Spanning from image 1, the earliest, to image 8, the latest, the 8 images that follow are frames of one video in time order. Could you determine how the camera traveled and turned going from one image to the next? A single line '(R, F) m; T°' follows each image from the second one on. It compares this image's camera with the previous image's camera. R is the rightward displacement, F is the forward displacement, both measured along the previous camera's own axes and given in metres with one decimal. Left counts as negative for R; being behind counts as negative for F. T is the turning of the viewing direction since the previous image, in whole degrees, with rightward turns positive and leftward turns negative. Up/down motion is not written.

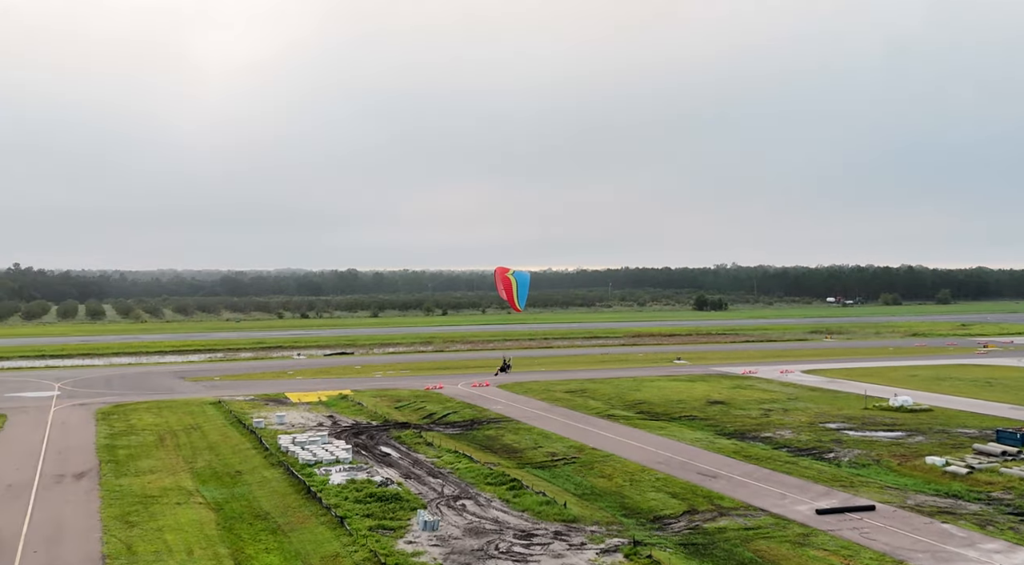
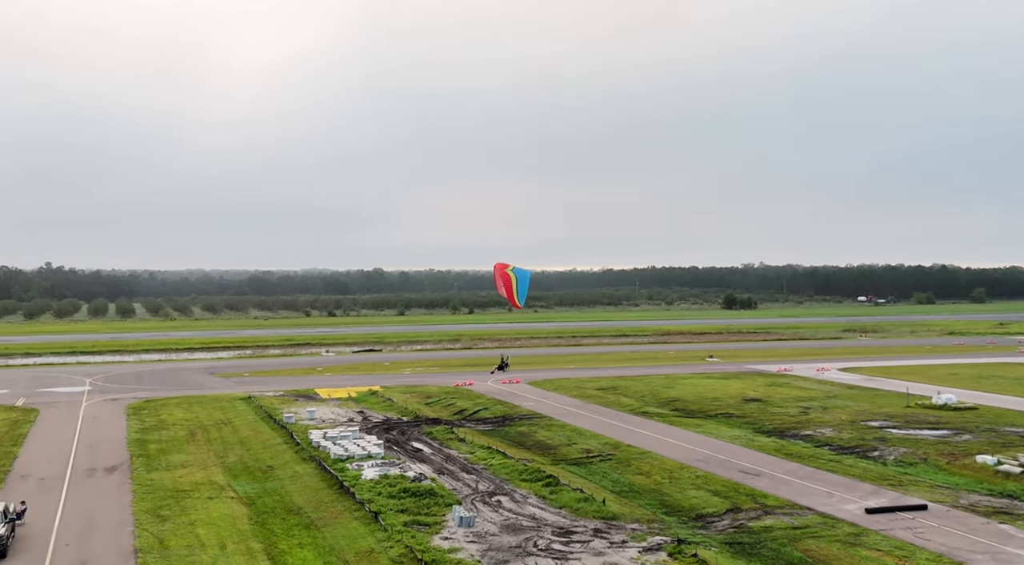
(-0.5, +0.9) m; -2°
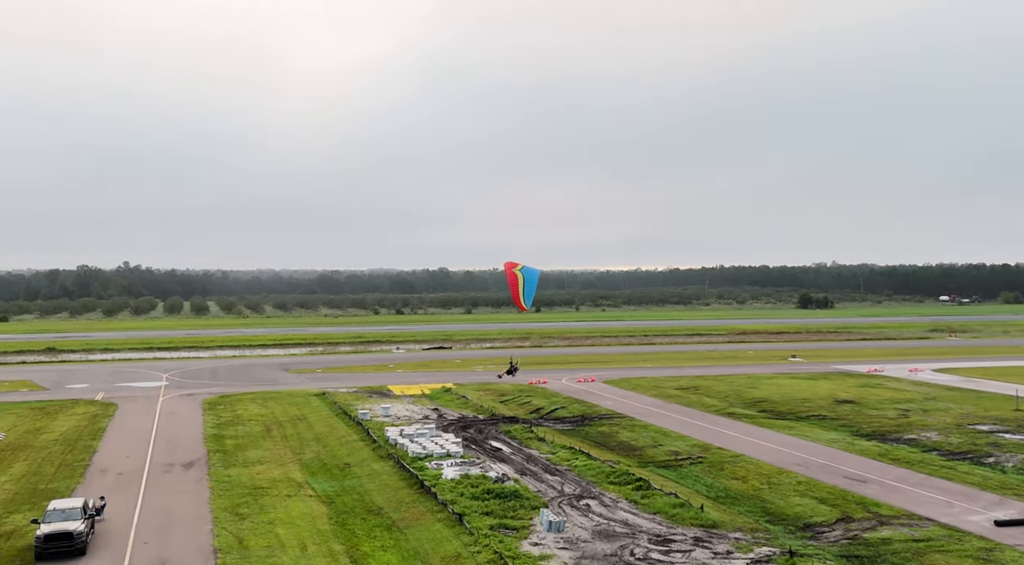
(-1.0, +1.8) m; -4°
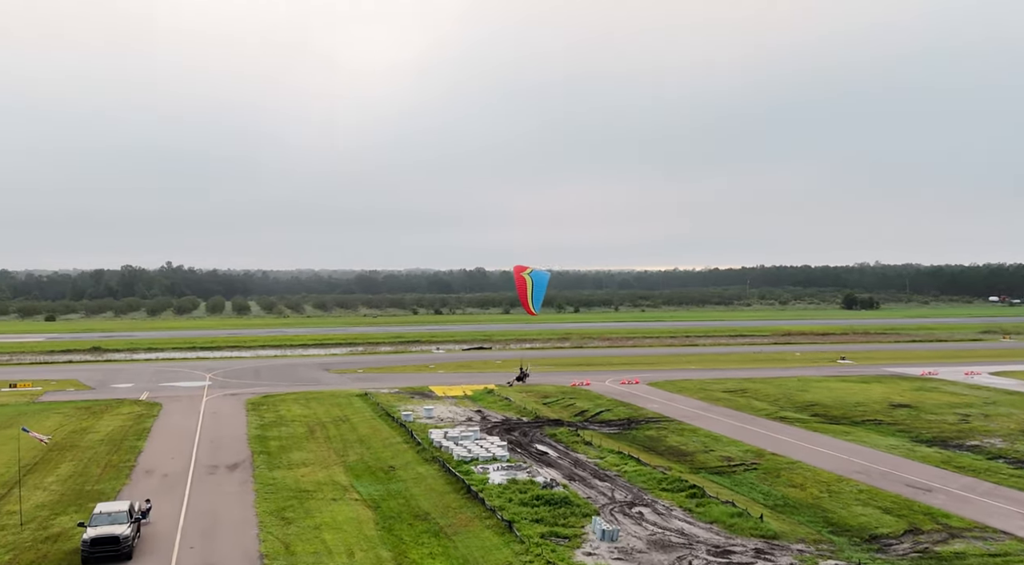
(-0.5, +0.9) m; -3°
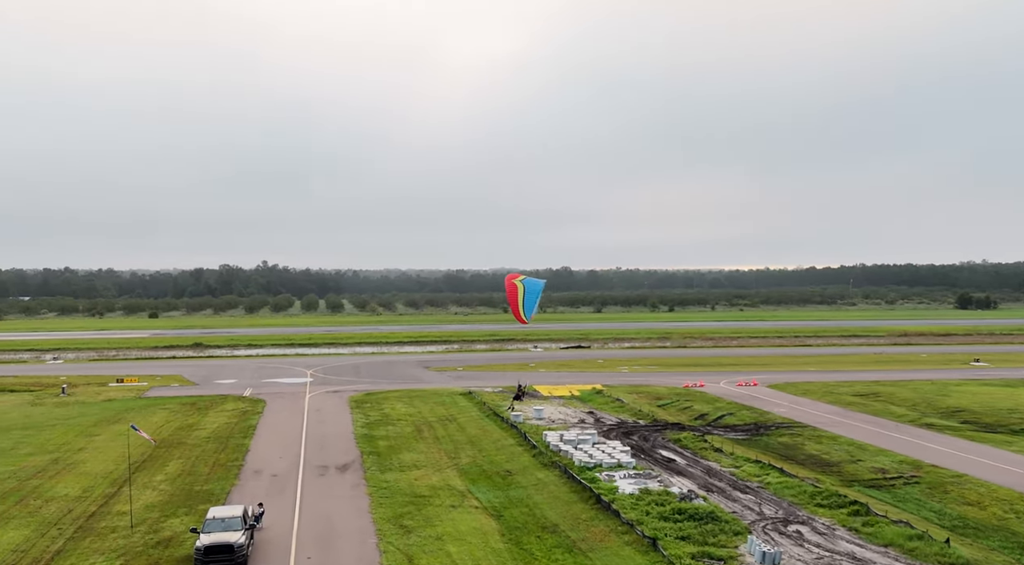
(-1.8, +2.6) m; -6°
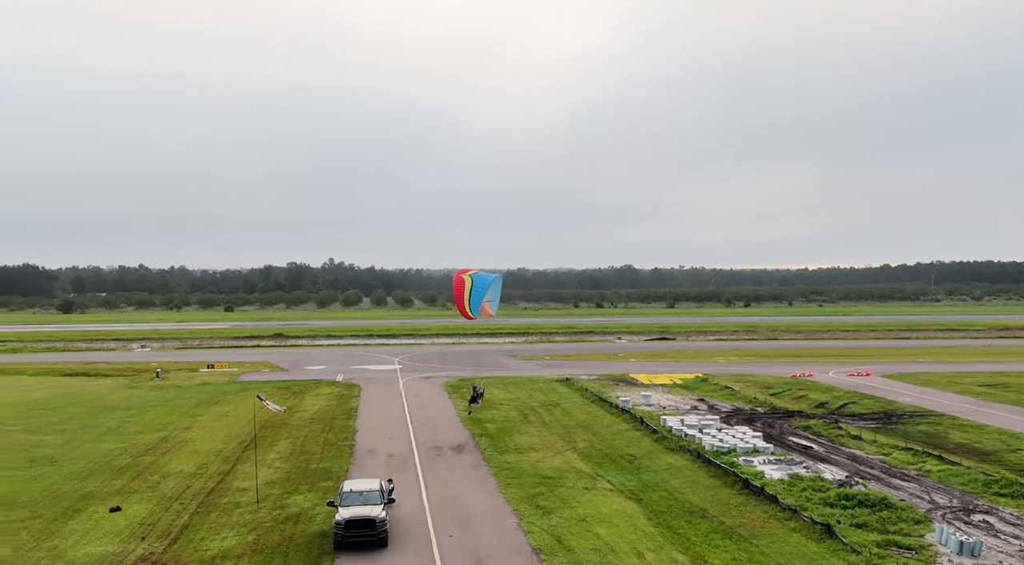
(-2.7, +1.8) m; -4°
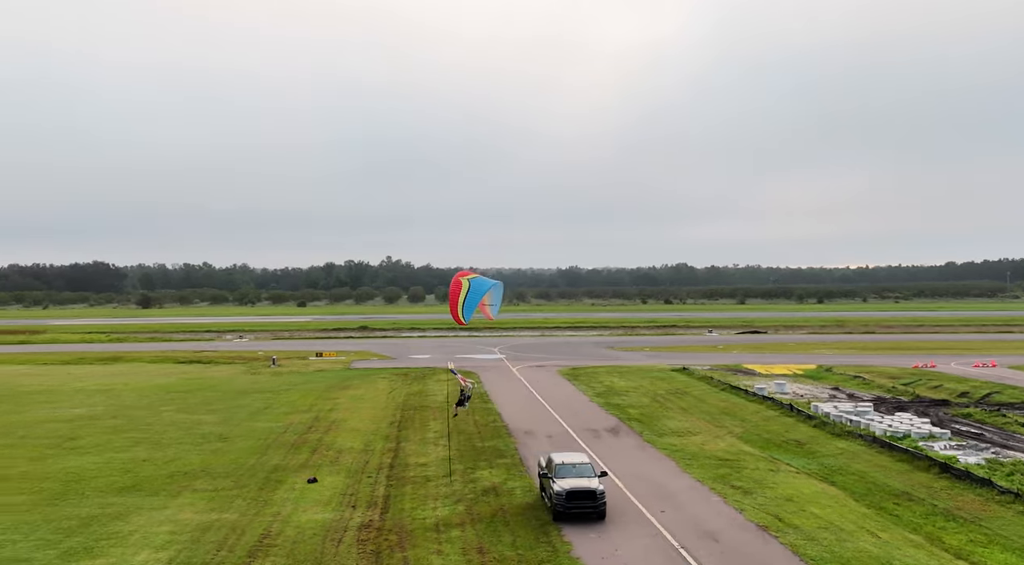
(-4.4, +0.5) m; -3°
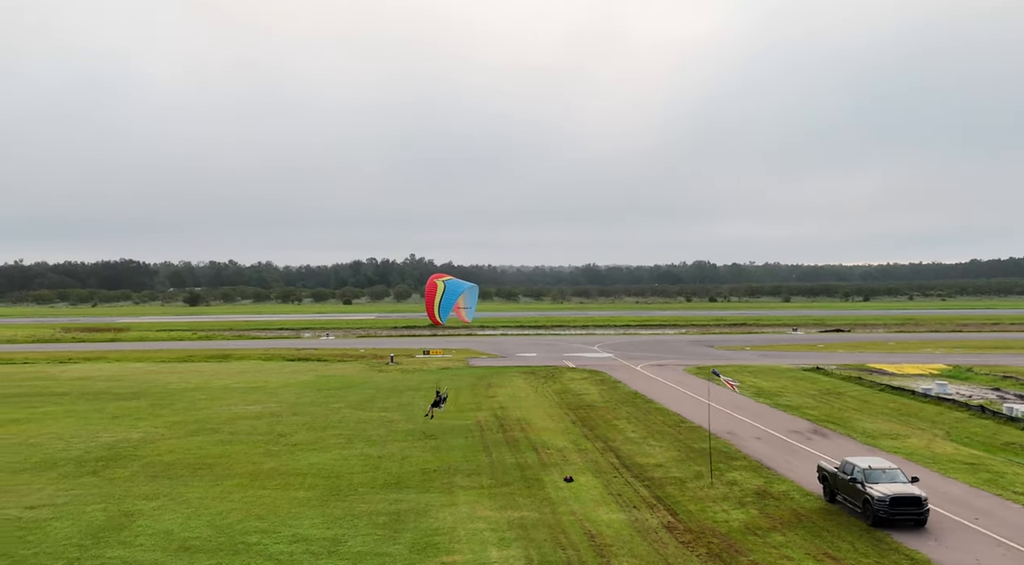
(-7.0, +1.3) m; 0°
